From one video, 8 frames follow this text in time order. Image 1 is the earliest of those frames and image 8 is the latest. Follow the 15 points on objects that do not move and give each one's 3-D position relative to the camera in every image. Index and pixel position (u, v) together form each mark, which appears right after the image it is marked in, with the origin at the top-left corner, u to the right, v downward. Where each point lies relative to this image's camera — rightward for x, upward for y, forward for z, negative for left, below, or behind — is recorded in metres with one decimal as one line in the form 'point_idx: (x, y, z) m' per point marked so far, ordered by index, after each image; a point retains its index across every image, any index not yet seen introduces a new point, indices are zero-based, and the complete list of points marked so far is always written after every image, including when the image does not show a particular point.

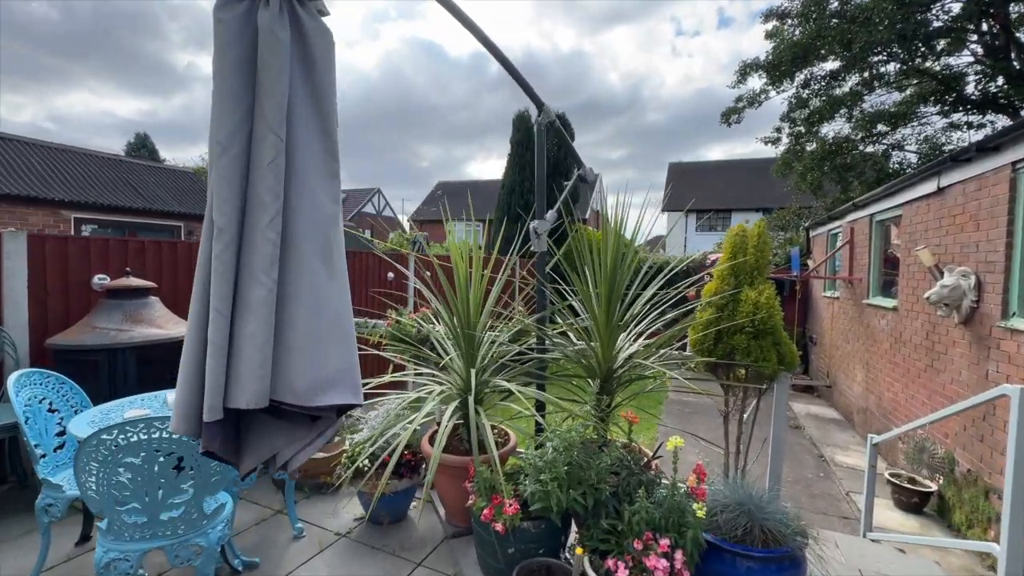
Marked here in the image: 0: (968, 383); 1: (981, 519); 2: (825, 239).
0: (+4.0, -0.9, +3.9) m
1: (+3.8, -1.9, +3.6) m
2: (+6.1, +1.0, +8.7) m
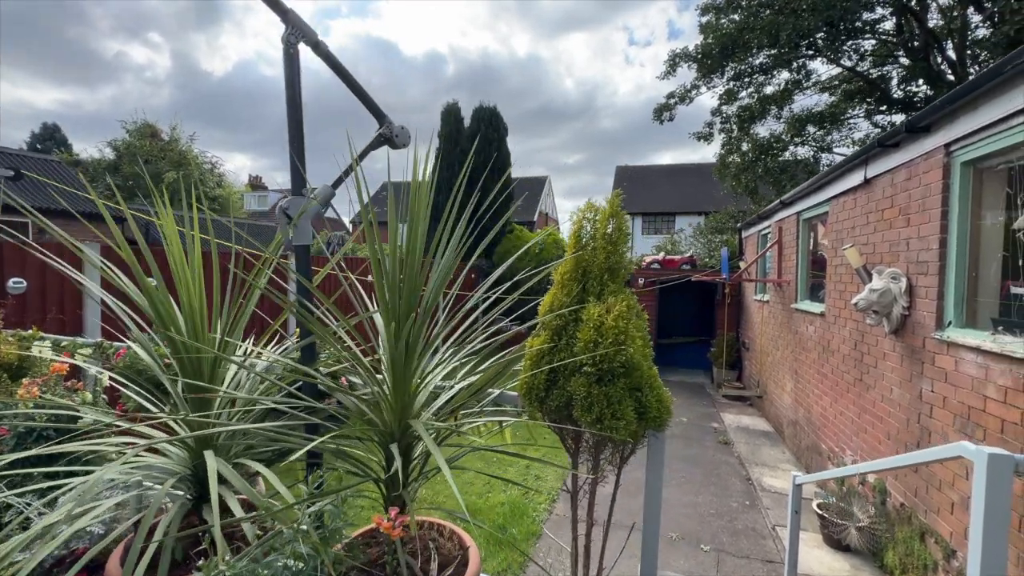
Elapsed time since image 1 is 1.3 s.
0: (+3.0, -0.9, +3.4) m
1: (+2.8, -1.9, +3.1) m
2: (+4.5, +0.9, +8.4) m
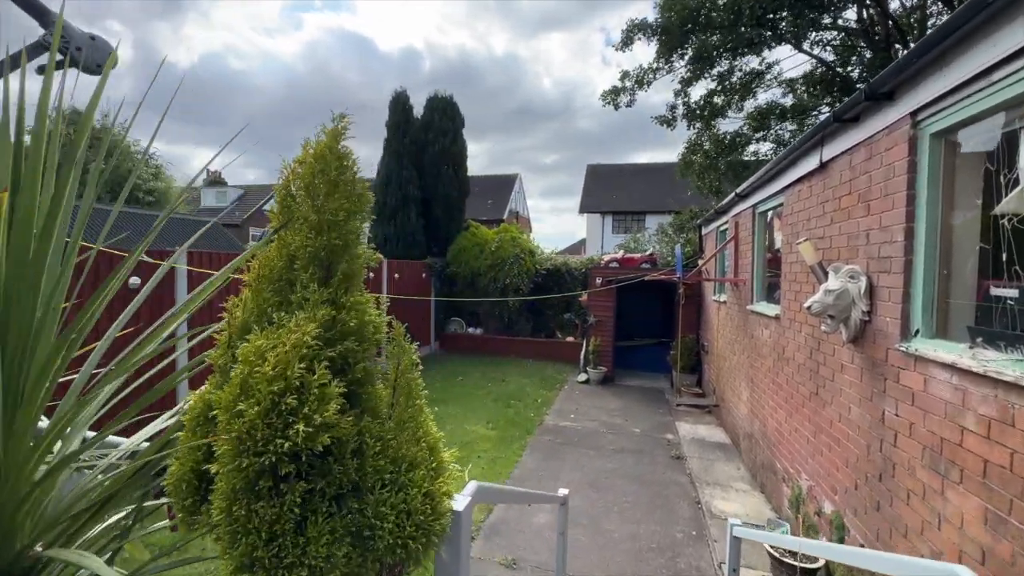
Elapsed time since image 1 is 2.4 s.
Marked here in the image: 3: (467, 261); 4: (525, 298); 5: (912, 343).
0: (+2.2, -0.9, +2.9) m
1: (+2.1, -1.9, +2.5) m
2: (+3.6, +0.9, +7.9) m
3: (-1.2, +0.7, +12.0) m
4: (+0.3, -0.3, +11.5) m
5: (+2.2, -0.3, +2.4) m
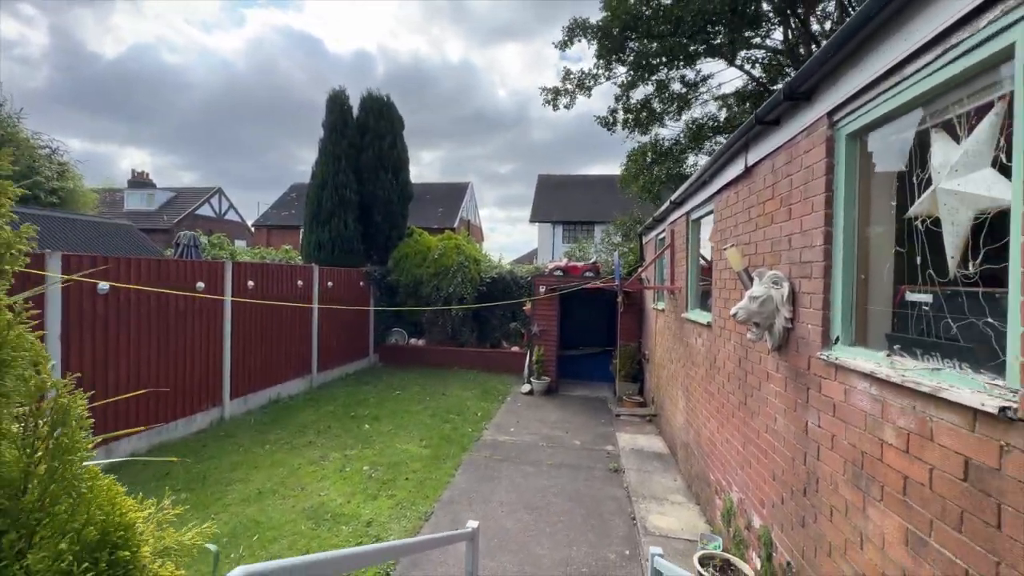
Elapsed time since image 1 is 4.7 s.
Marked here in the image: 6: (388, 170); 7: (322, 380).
0: (+1.7, -0.9, +2.8) m
1: (+1.6, -1.9, +2.4) m
2: (+2.5, +0.8, +7.9) m
3: (-2.6, +0.5, +11.5) m
4: (-1.1, -0.5, +11.2) m
5: (+1.7, -0.3, +2.3) m
6: (-3.5, +3.4, +13.1) m
7: (-3.9, -1.9, +9.2) m
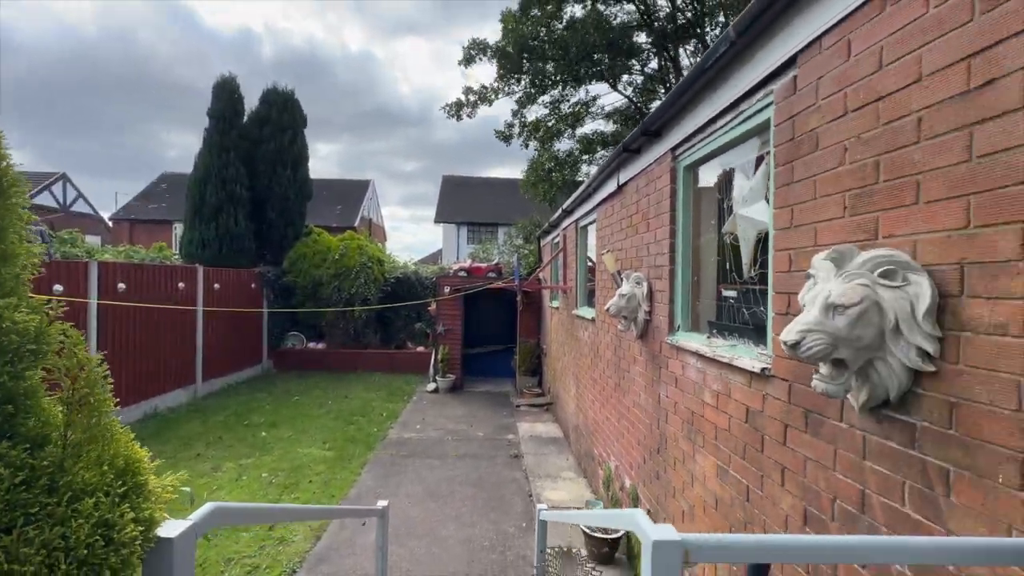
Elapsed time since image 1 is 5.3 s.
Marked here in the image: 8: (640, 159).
0: (+1.0, -0.9, +3.4) m
1: (+1.0, -1.9, +3.0) m
2: (+0.7, +0.8, +8.6) m
3: (-5.1, +0.5, +11.0) m
4: (-3.4, -0.5, +11.0) m
5: (+1.1, -0.3, +2.9) m
6: (-6.3, +3.4, +12.4) m
7: (-5.8, -1.9, +8.5) m
8: (+1.0, +1.0, +3.6) m
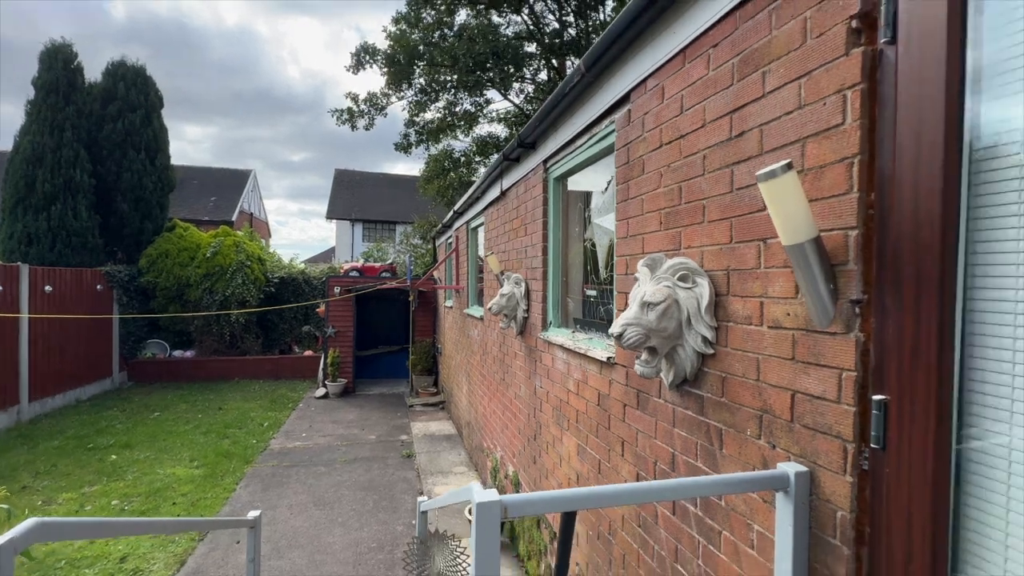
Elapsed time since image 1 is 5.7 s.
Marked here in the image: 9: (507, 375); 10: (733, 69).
0: (+0.1, -0.9, +3.7) m
1: (+0.2, -1.9, +3.3) m
2: (-1.3, +0.8, +8.7) m
3: (-7.5, +0.4, +9.8) m
4: (-5.9, -0.5, +10.1) m
5: (+0.3, -0.3, +3.2) m
6: (-9.0, +3.4, +10.8) m
7: (-7.6, -2.0, +7.2) m
8: (+0.1, +1.0, +3.8) m
9: (0.0, -0.8, +4.2) m
10: (+0.7, +0.7, +1.5) m
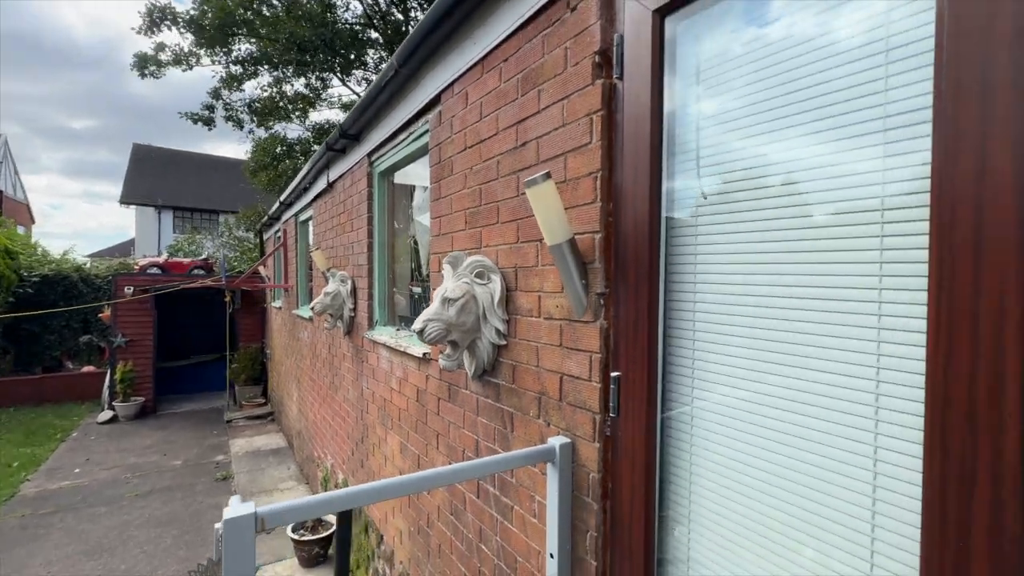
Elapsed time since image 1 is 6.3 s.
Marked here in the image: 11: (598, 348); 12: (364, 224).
0: (-1.2, -0.9, +3.5) m
1: (-1.1, -1.9, +3.2) m
2: (-4.2, +0.8, +7.8) m
3: (-10.4, +0.4, +7.0) m
4: (-9.0, -0.5, +7.8) m
5: (-1.0, -0.3, +3.2) m
6: (-12.2, +3.3, +7.4) m
7: (-9.7, -2.0, +4.4) m
8: (-1.4, +1.0, +3.6) m
9: (-1.5, -0.8, +3.9) m
10: (0.0, +0.7, +1.6) m
11: (+0.3, -0.2, +1.3) m
12: (-1.1, +0.5, +3.3) m
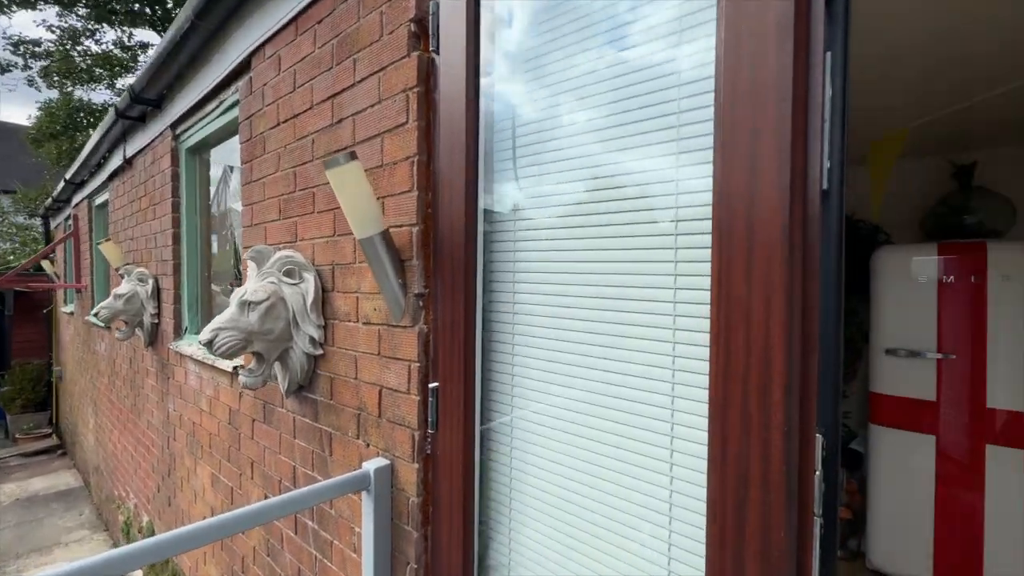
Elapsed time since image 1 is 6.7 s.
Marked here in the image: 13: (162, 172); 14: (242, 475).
0: (-2.3, -0.9, +2.9) m
1: (-2.0, -1.9, +2.6) m
2: (-6.3, +0.8, +6.2) m
3: (-12.0, +0.4, +3.8) m
4: (-10.9, -0.6, +4.9) m
5: (-1.9, -0.3, +2.6) m
6: (-13.9, +3.3, +3.7) m
7: (-10.6, -2.1, +1.5) m
8: (-2.4, +1.0, +3.0) m
9: (-2.7, -0.8, +3.2) m
10: (-0.6, +0.7, +1.4) m
11: (-0.3, -0.2, +1.2) m
12: (-2.1, +0.5, +2.7) m
13: (-2.2, +0.7, +2.8) m
14: (-1.2, -0.8, +1.9) m
